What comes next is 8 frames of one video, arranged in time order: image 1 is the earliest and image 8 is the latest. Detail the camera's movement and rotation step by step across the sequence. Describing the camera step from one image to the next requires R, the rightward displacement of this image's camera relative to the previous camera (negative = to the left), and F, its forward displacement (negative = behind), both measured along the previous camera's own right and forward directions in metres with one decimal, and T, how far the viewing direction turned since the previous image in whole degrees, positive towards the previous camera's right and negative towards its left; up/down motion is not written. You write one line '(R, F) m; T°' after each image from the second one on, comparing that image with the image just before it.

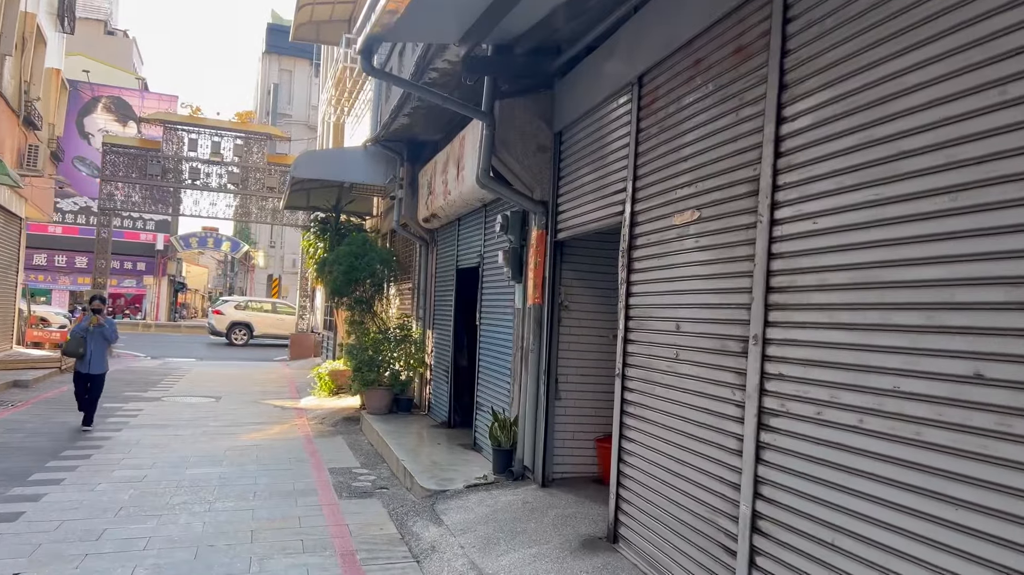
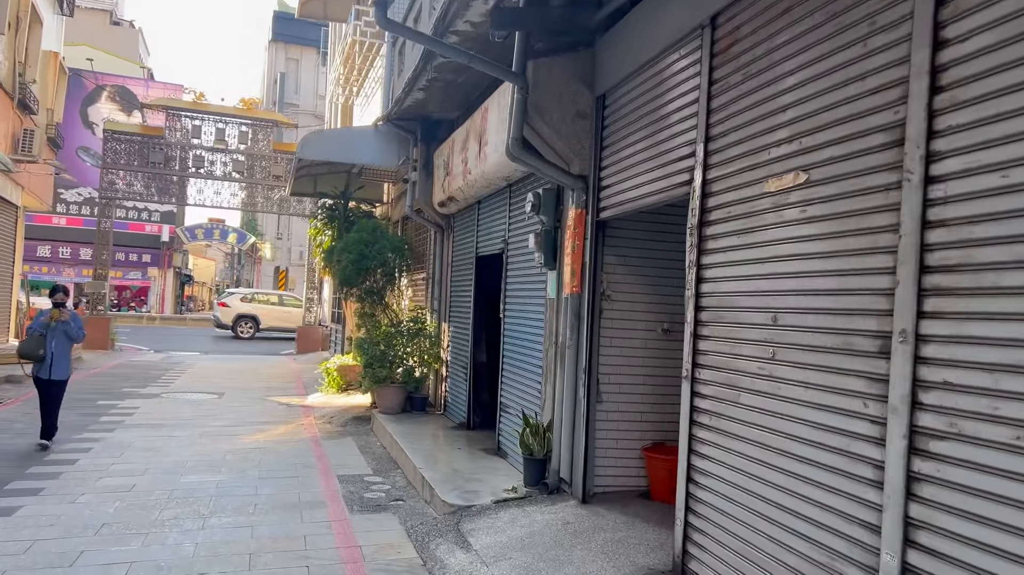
(-0.2, +0.7) m; -1°
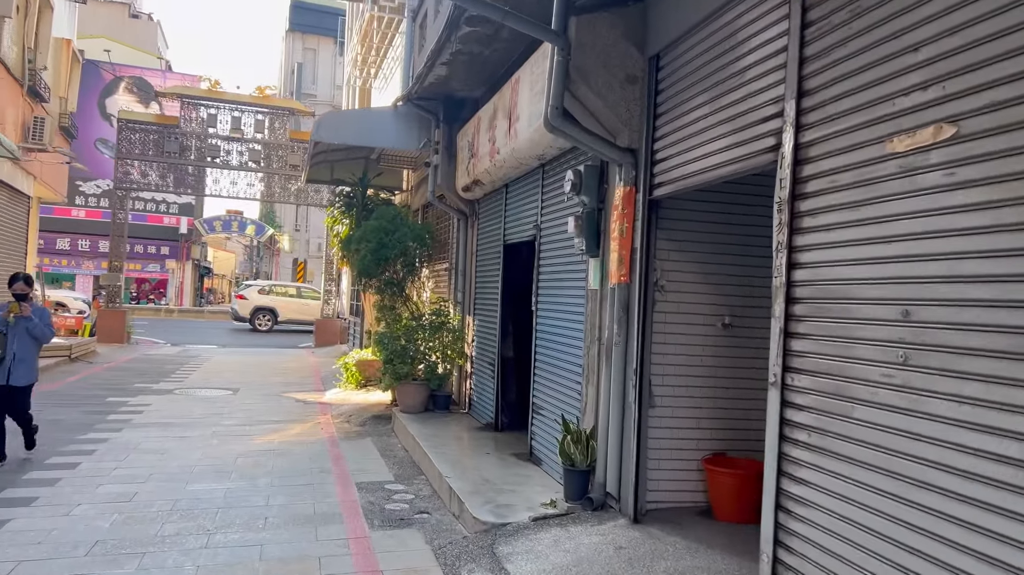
(-0.1, +0.6) m; -1°
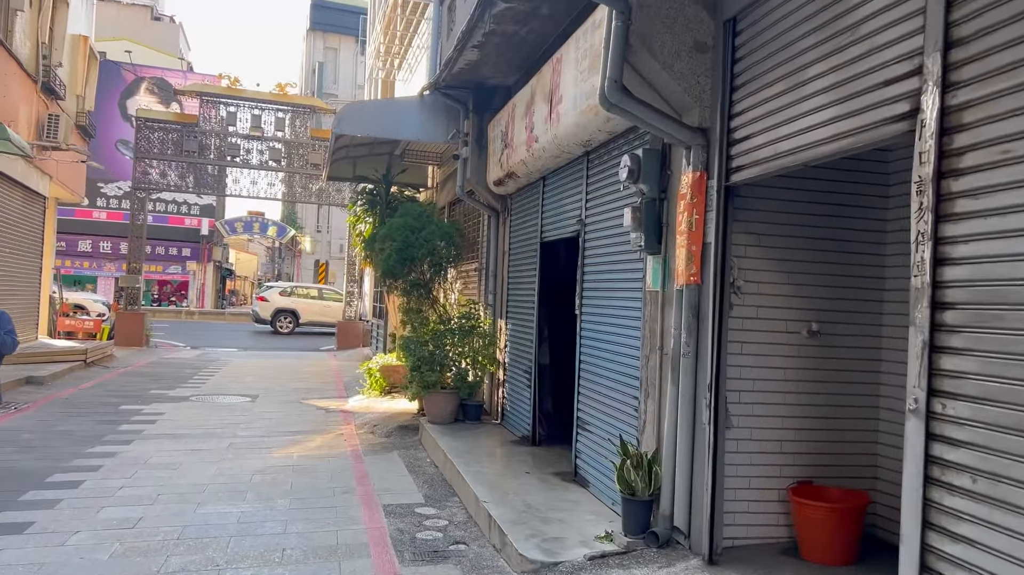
(-0.1, +0.6) m; -1°
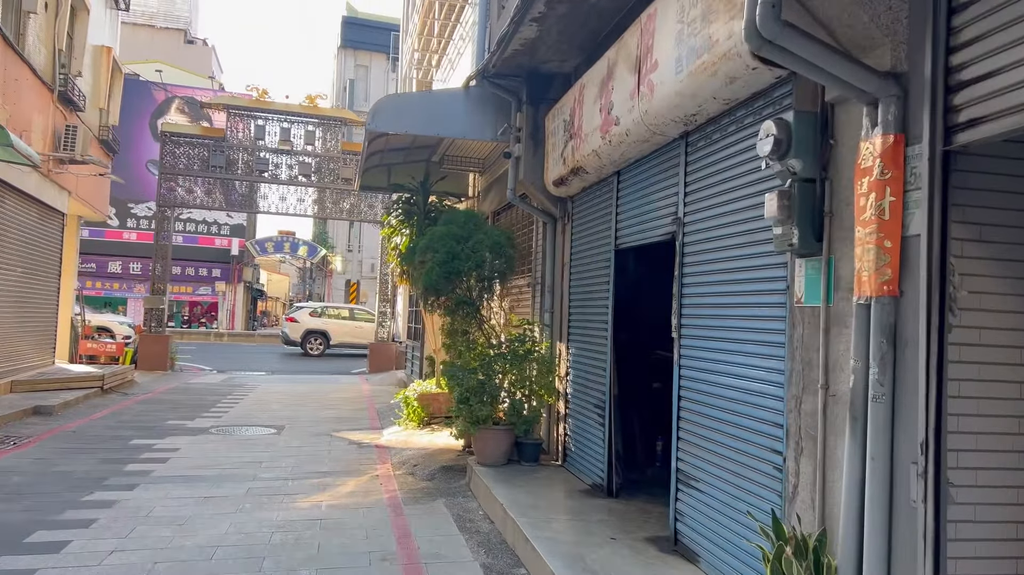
(-0.3, +1.1) m; -2°
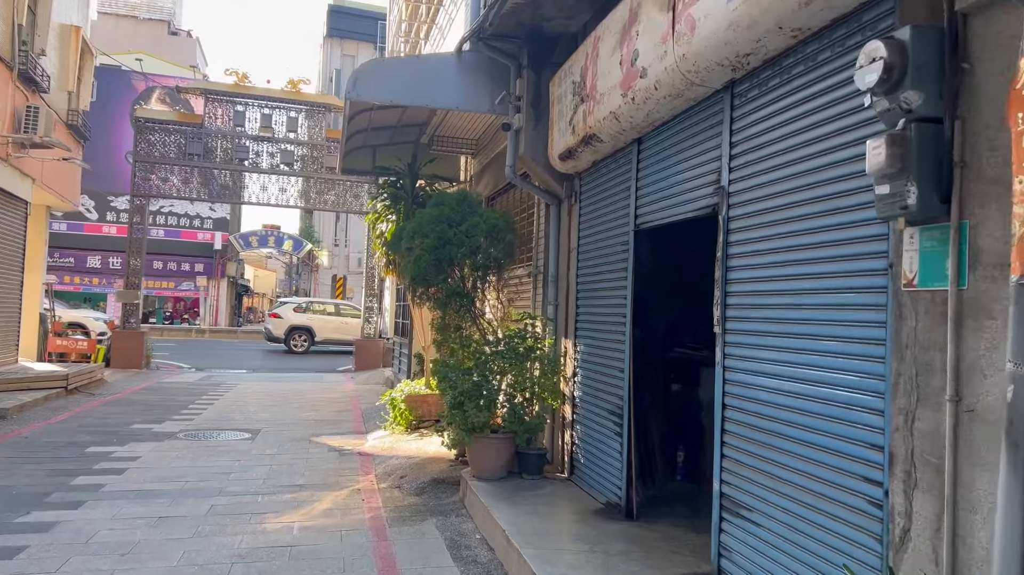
(-0.1, +0.8) m; +1°
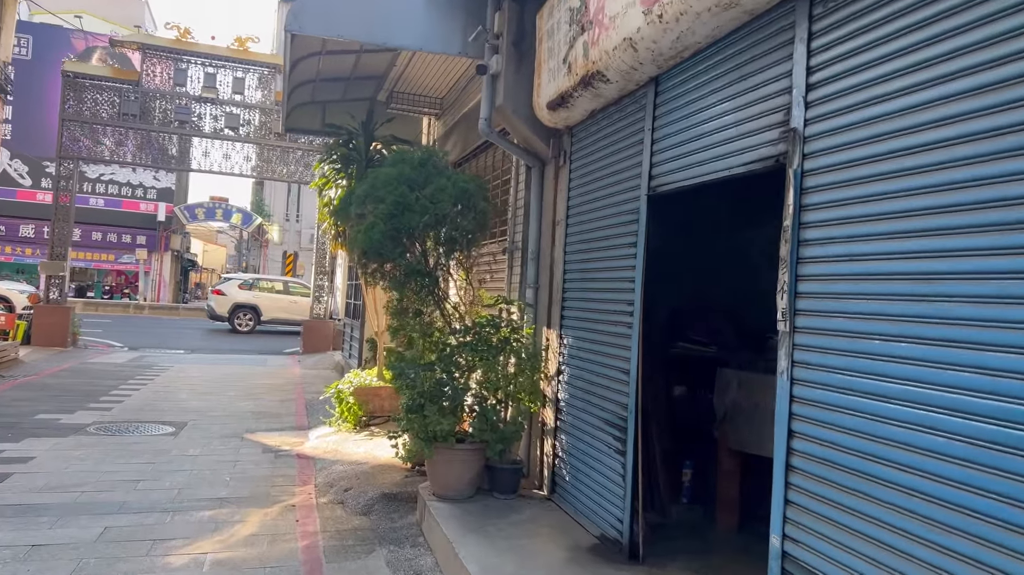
(-0.1, +1.0) m; +3°
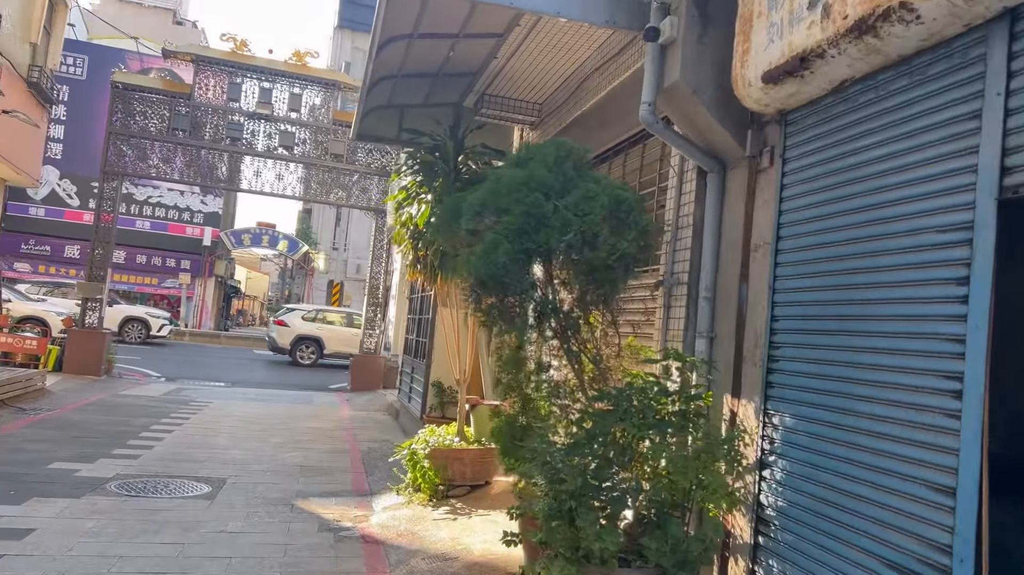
(-0.6, +1.4) m; -3°
